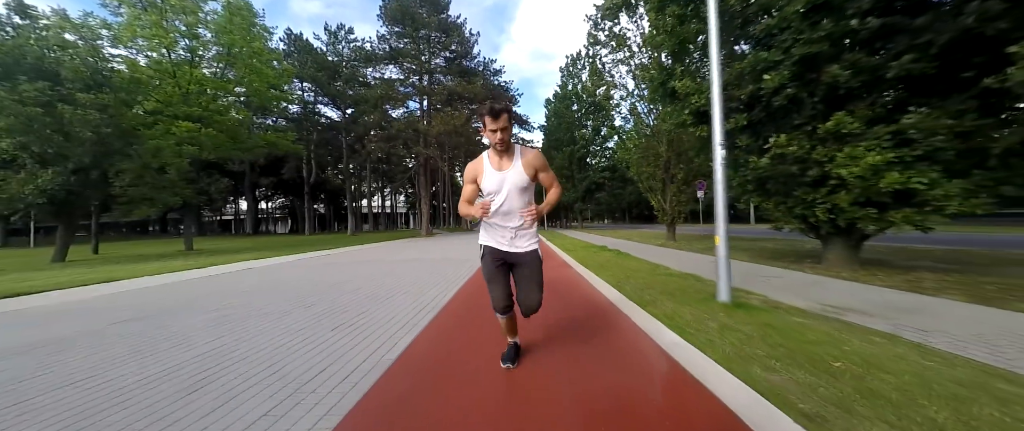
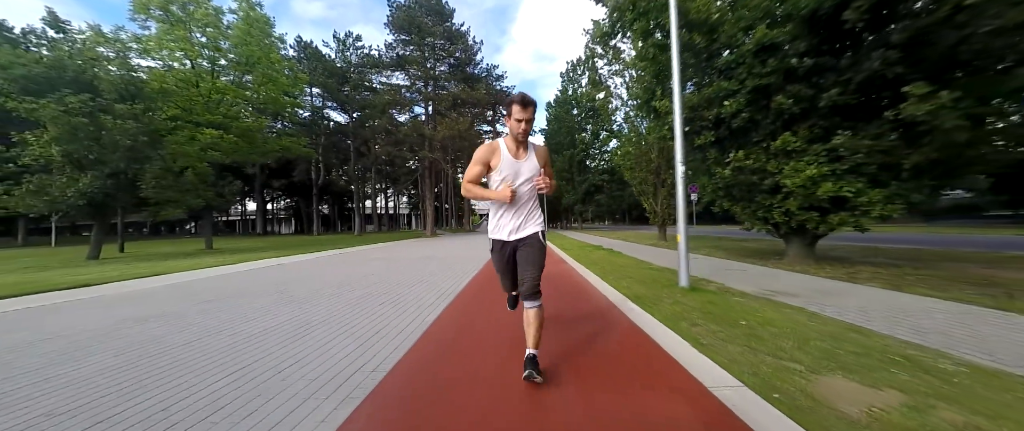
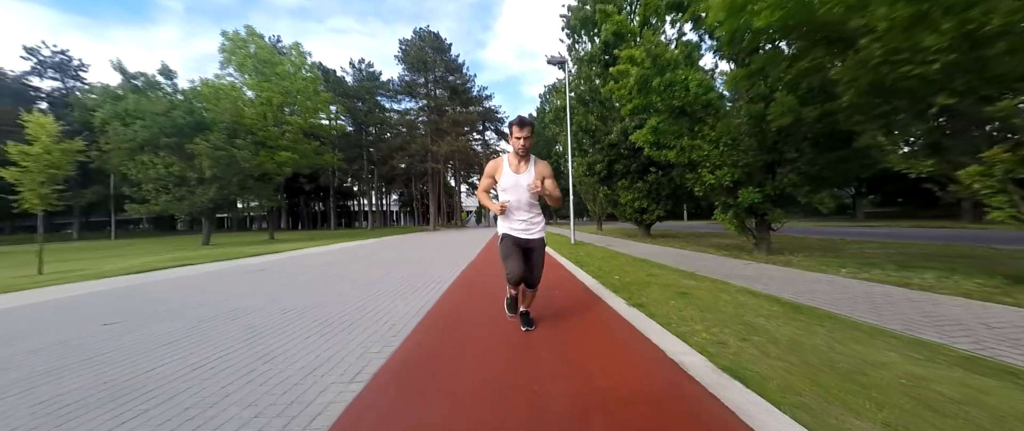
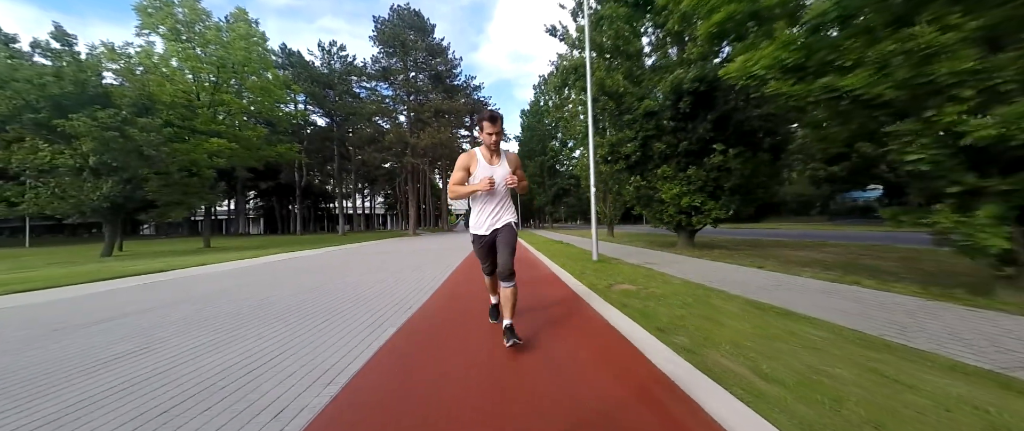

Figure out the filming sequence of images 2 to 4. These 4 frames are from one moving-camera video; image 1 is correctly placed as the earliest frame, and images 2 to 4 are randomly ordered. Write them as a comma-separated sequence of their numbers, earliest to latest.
2, 4, 3
